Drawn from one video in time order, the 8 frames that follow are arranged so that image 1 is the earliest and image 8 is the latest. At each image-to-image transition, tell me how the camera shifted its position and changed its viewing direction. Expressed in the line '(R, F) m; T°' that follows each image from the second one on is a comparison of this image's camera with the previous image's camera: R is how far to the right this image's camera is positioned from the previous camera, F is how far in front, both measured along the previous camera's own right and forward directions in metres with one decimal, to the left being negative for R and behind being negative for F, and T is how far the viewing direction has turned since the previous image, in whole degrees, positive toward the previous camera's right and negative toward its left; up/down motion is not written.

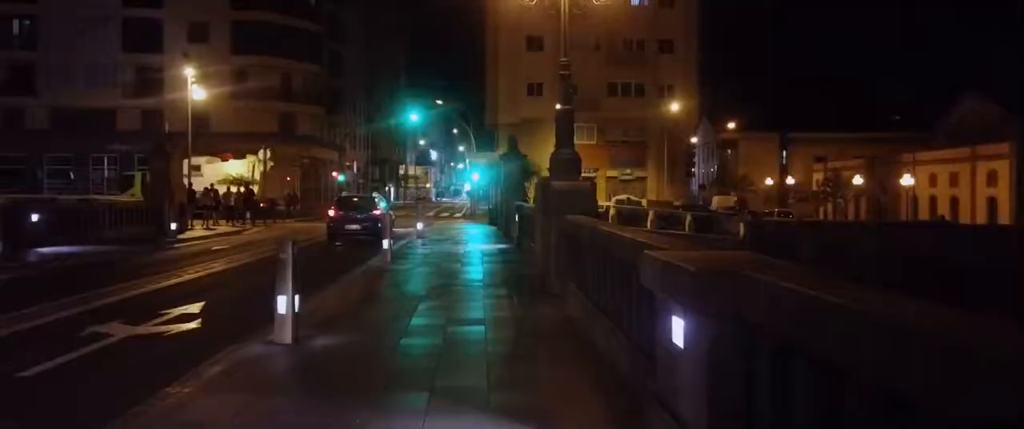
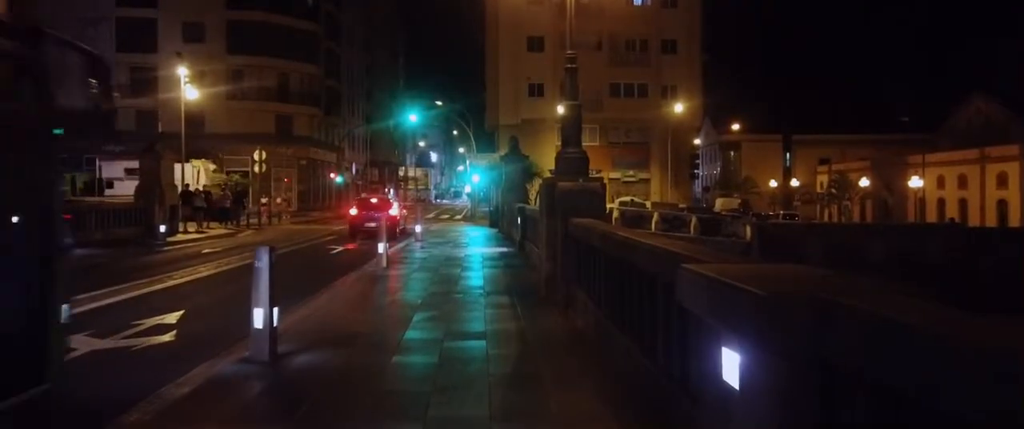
(0.0, +1.0) m; 0°
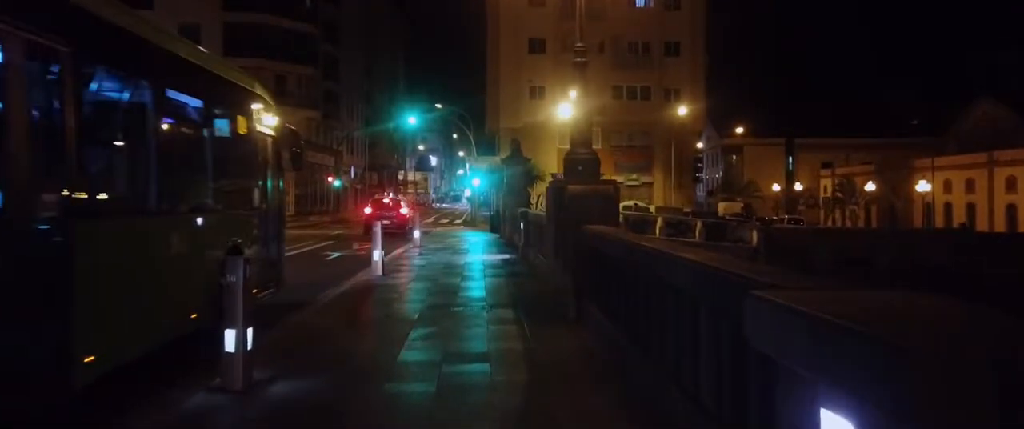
(-0.1, +1.1) m; 0°
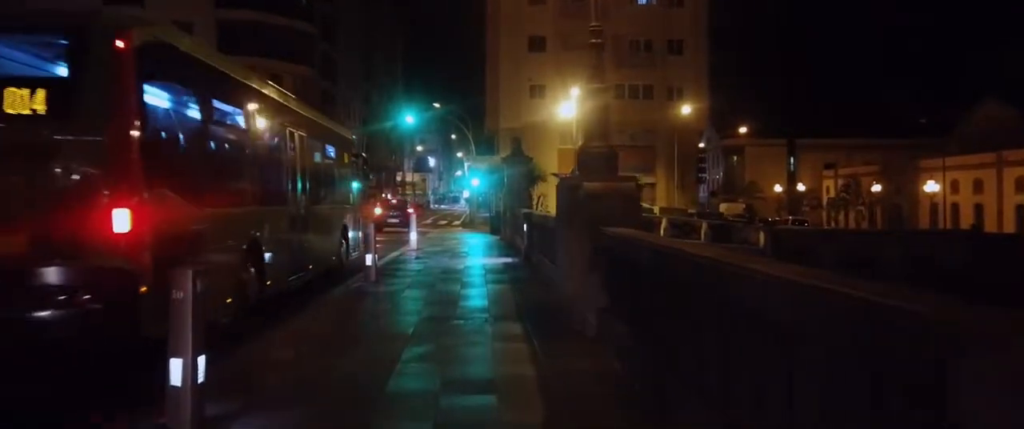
(-0.1, +1.4) m; 0°
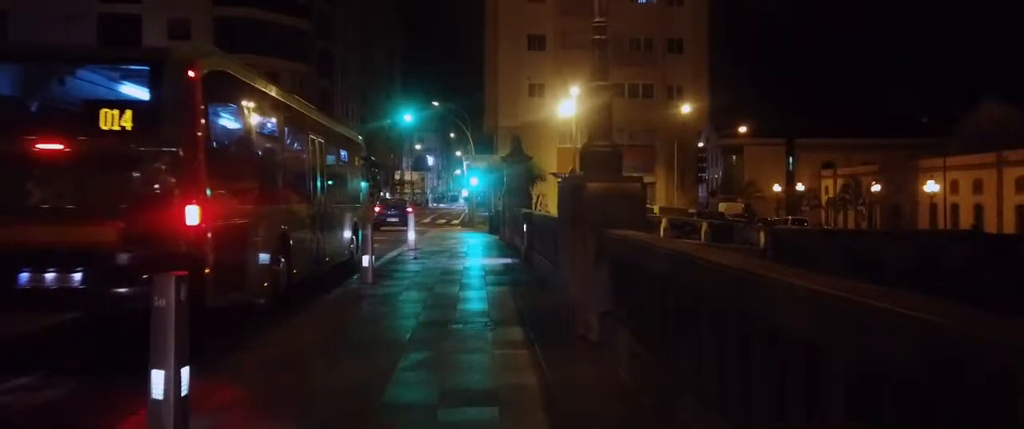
(0.0, +0.3) m; 0°
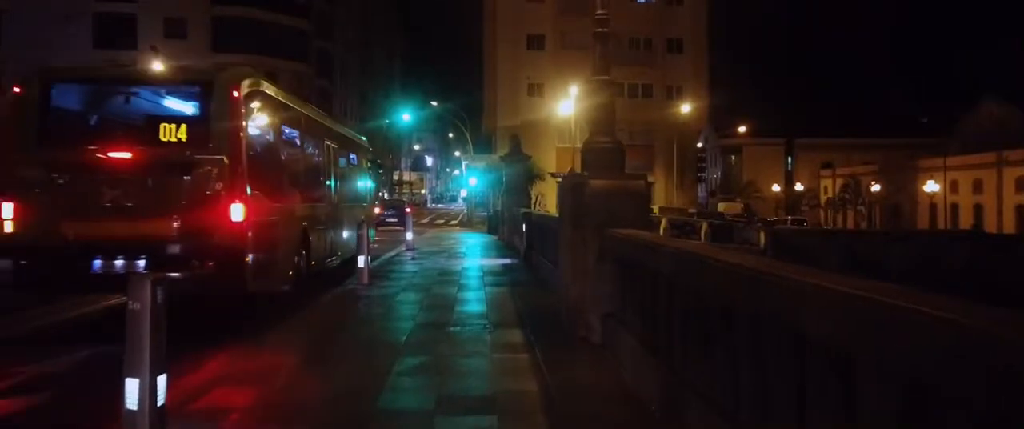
(0.0, +0.3) m; 0°
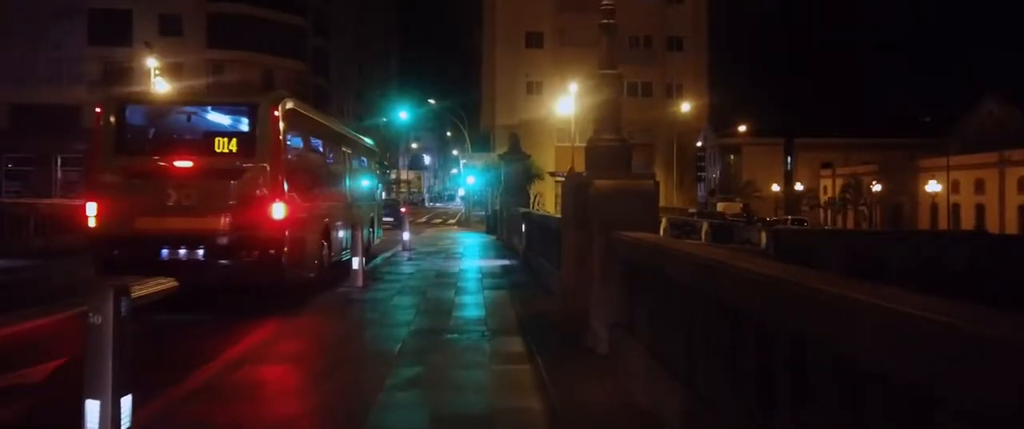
(0.0, +0.5) m; 0°
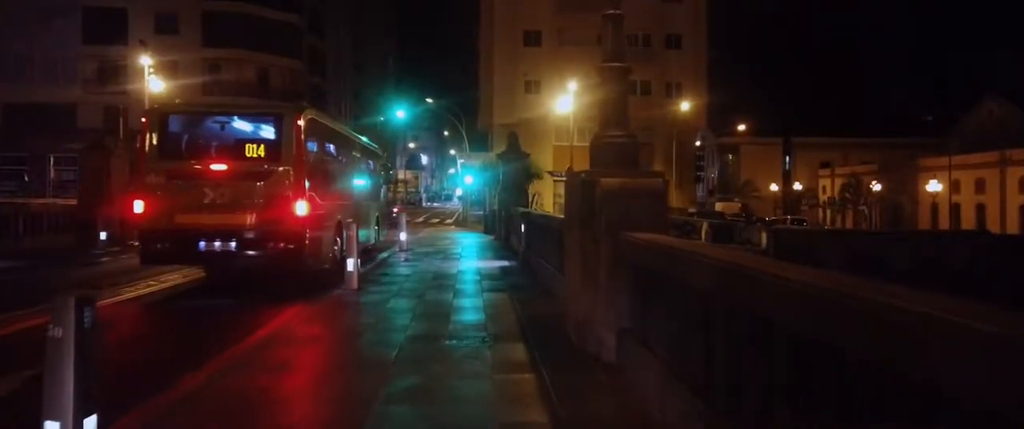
(0.0, +0.5) m; 0°
